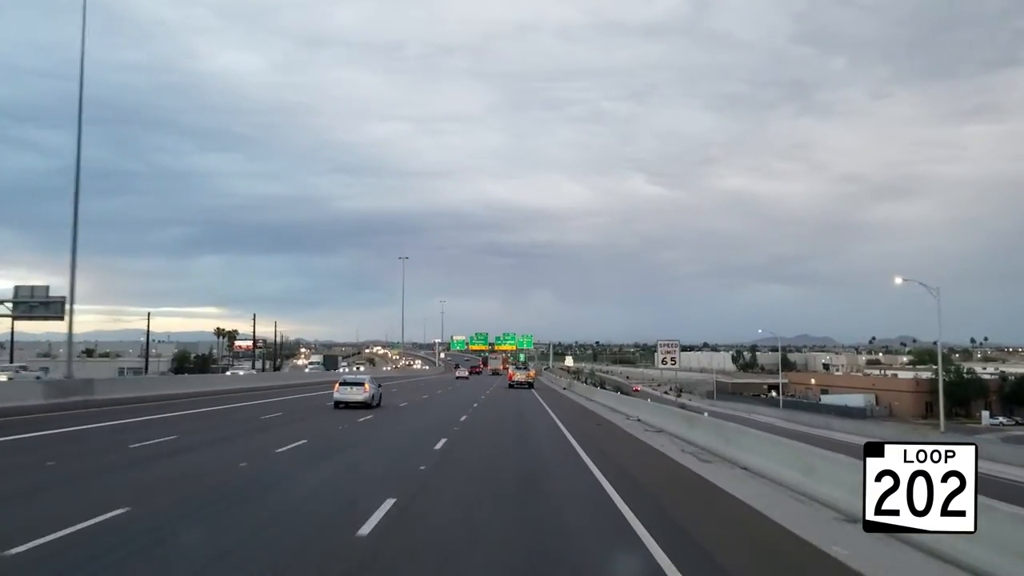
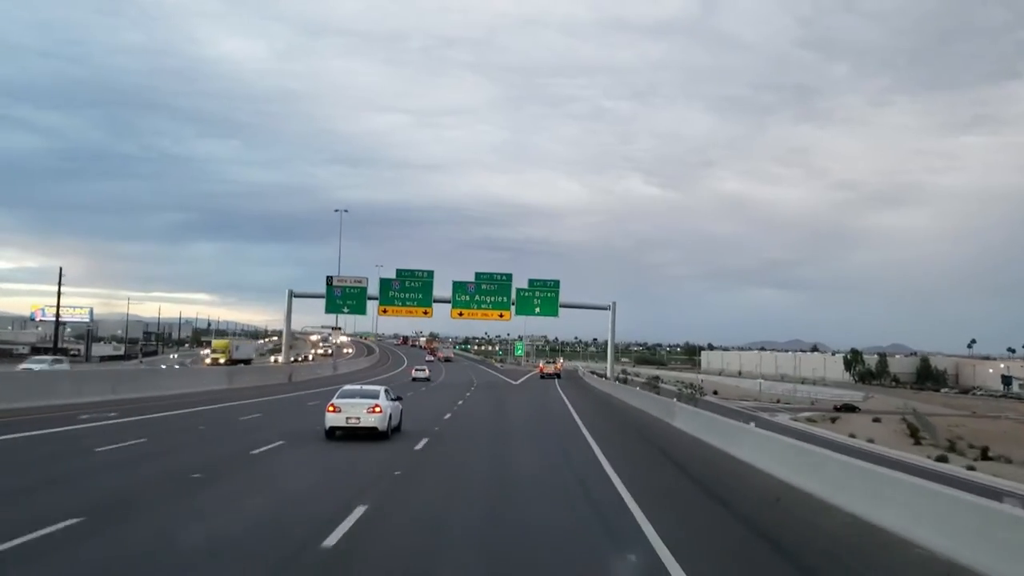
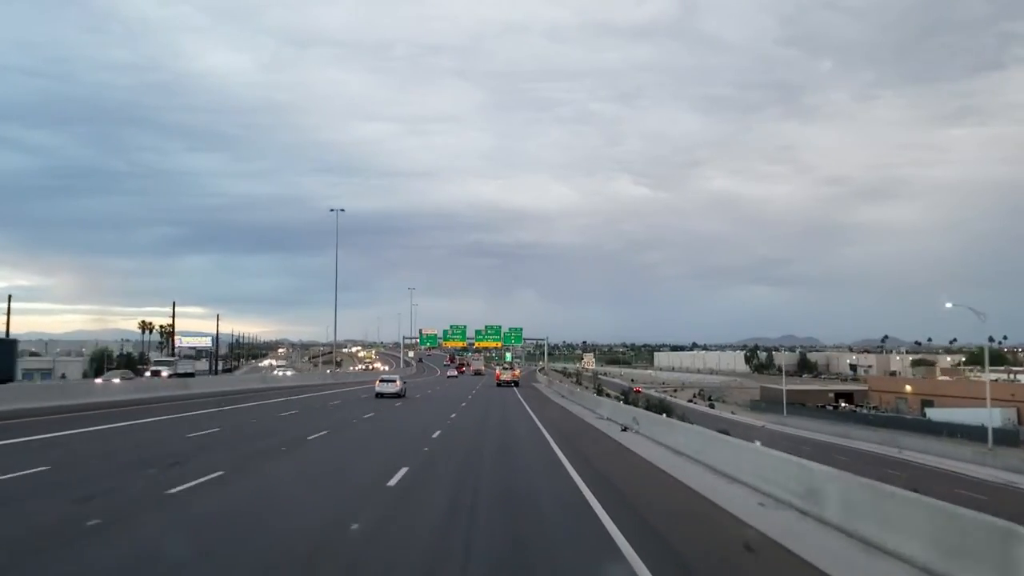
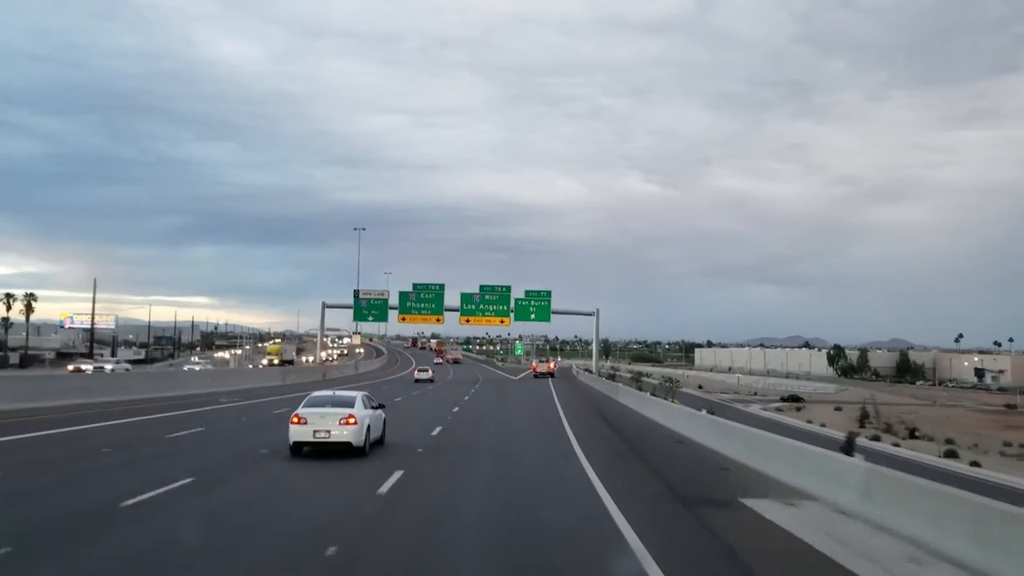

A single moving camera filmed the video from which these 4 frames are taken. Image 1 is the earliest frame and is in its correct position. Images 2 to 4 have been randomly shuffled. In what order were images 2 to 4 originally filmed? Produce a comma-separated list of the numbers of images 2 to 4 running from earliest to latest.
3, 4, 2
